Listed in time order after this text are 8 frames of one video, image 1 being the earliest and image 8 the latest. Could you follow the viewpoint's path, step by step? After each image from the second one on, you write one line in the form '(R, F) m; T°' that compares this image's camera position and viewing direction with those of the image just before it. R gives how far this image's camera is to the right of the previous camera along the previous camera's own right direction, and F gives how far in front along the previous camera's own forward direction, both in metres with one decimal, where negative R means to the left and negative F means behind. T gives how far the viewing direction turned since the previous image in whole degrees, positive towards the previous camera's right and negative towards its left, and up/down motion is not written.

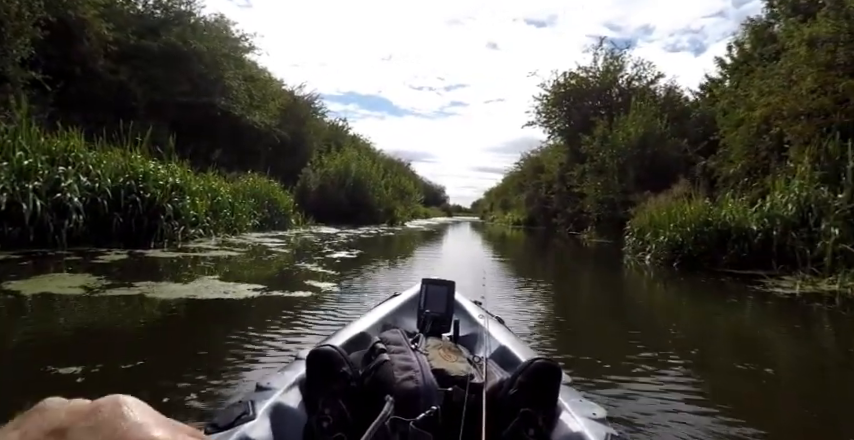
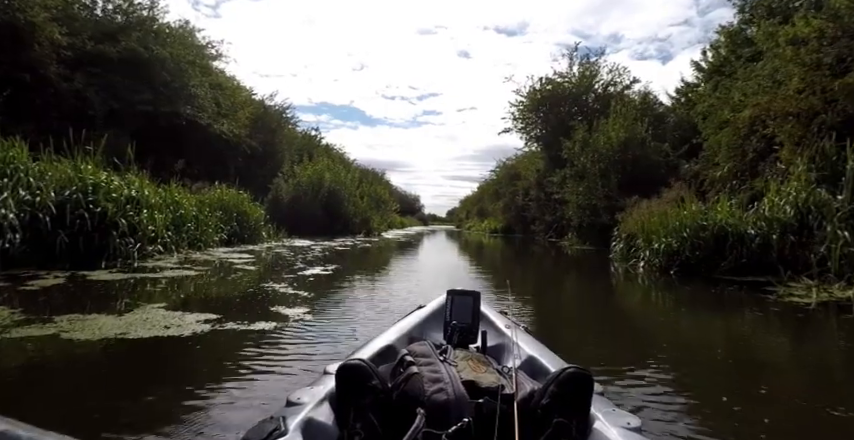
(-0.1, +0.6) m; +3°
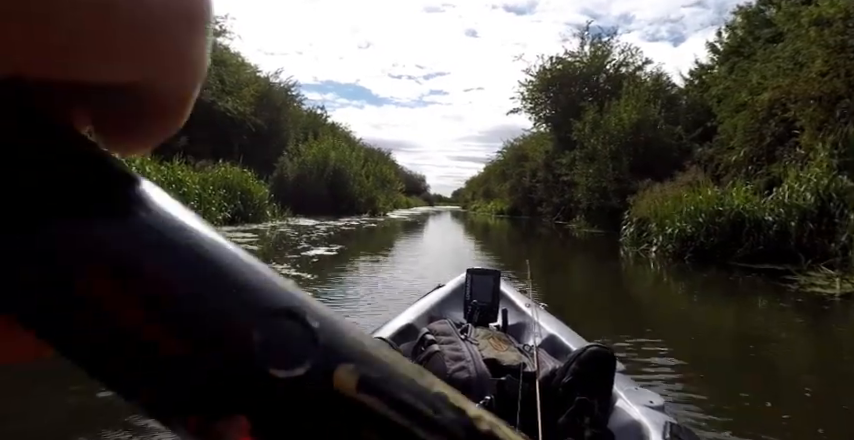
(0.0, +0.2) m; -1°
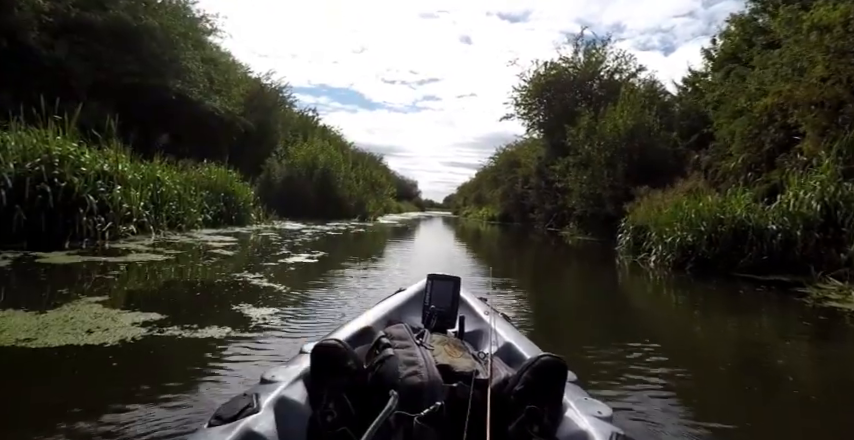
(0.0, +0.4) m; +1°
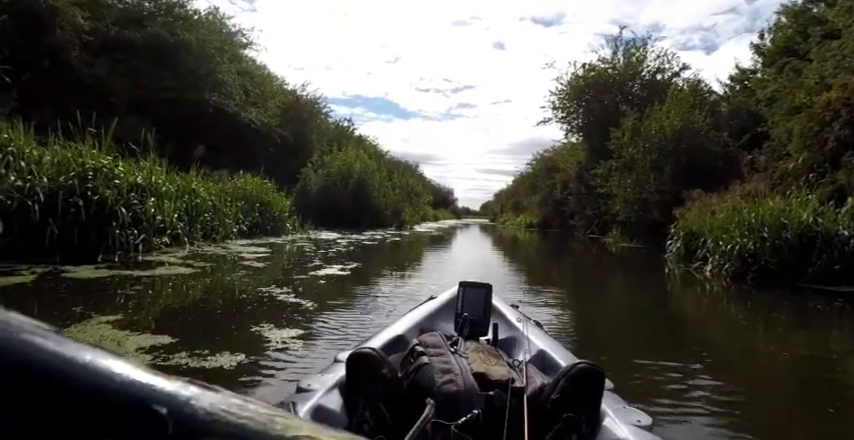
(0.0, +0.3) m; -4°
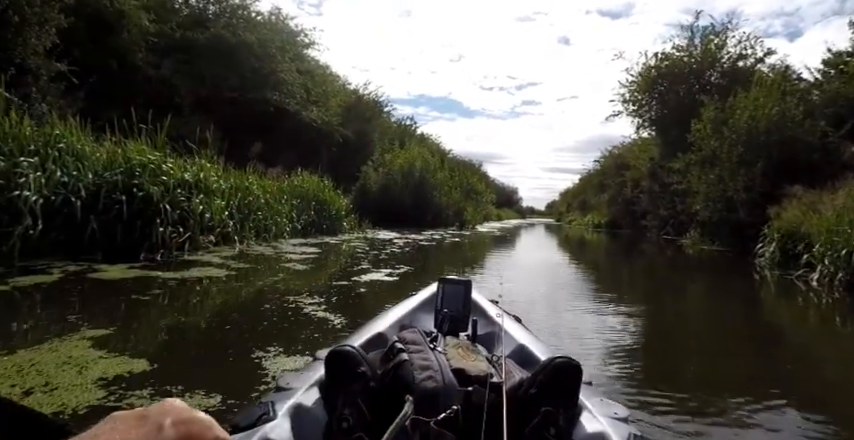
(+0.1, +0.6) m; -7°
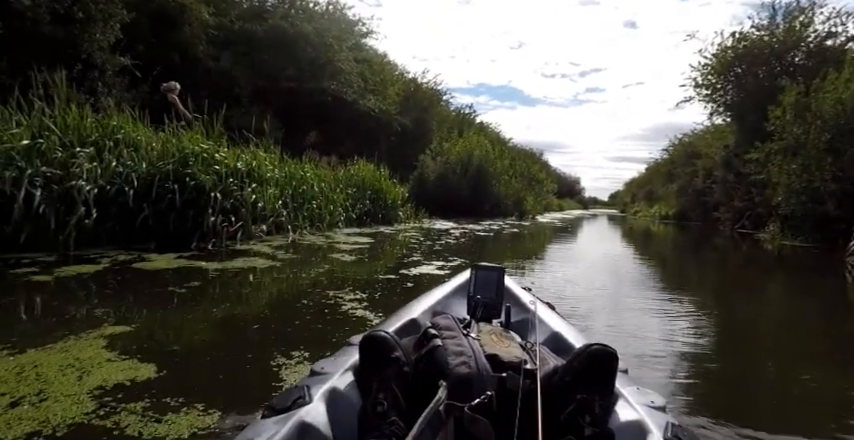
(0.0, +0.4) m; -6°
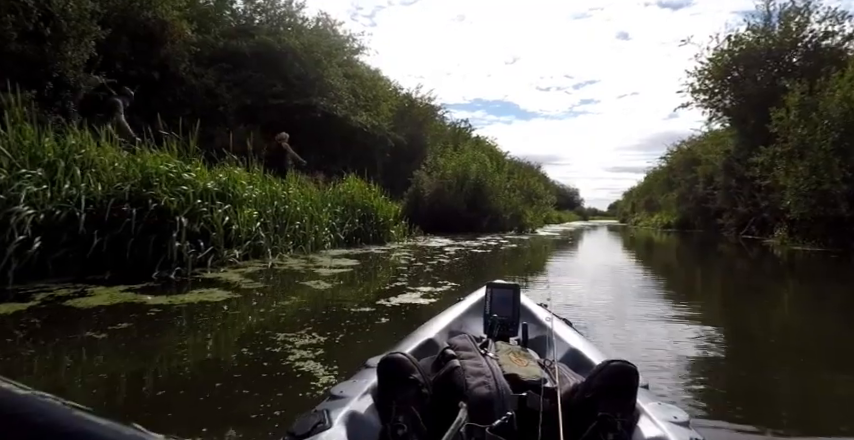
(+0.2, +0.6) m; 0°
